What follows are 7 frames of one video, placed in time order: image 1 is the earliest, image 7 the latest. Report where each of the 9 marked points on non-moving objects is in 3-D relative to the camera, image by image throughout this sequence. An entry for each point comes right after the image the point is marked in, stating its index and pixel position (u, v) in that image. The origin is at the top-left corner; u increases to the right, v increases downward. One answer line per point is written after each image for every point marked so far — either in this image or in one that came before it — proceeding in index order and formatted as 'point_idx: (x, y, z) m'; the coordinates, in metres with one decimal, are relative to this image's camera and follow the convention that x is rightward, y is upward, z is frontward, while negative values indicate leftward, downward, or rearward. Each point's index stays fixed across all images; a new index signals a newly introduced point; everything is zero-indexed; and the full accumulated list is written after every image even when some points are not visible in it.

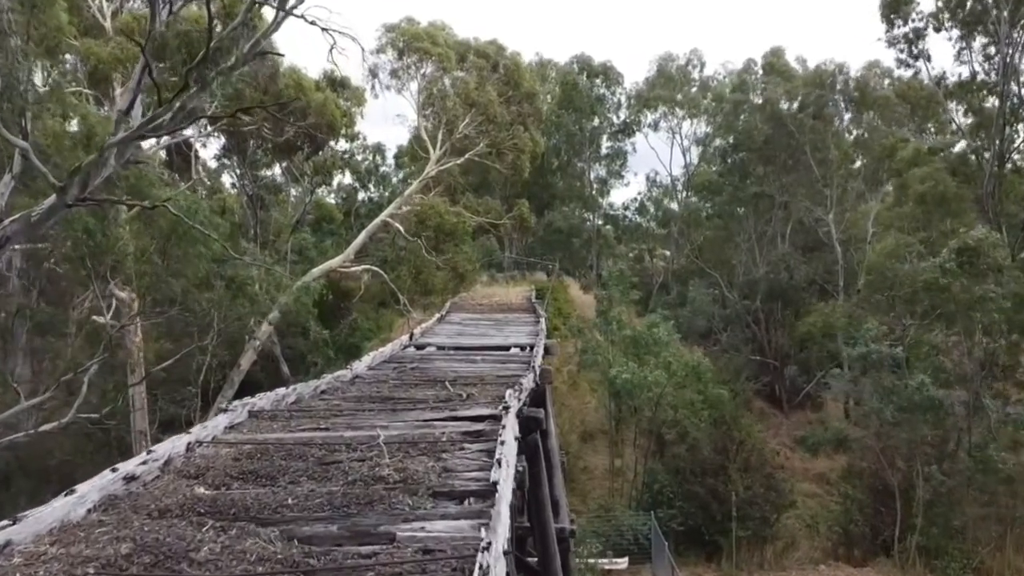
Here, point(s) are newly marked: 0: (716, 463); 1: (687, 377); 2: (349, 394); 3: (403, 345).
0: (+3.0, -2.6, +11.6) m
1: (+2.7, -1.4, +12.1) m
2: (-1.0, -0.7, +5.0) m
3: (-1.1, -0.6, +7.8) m
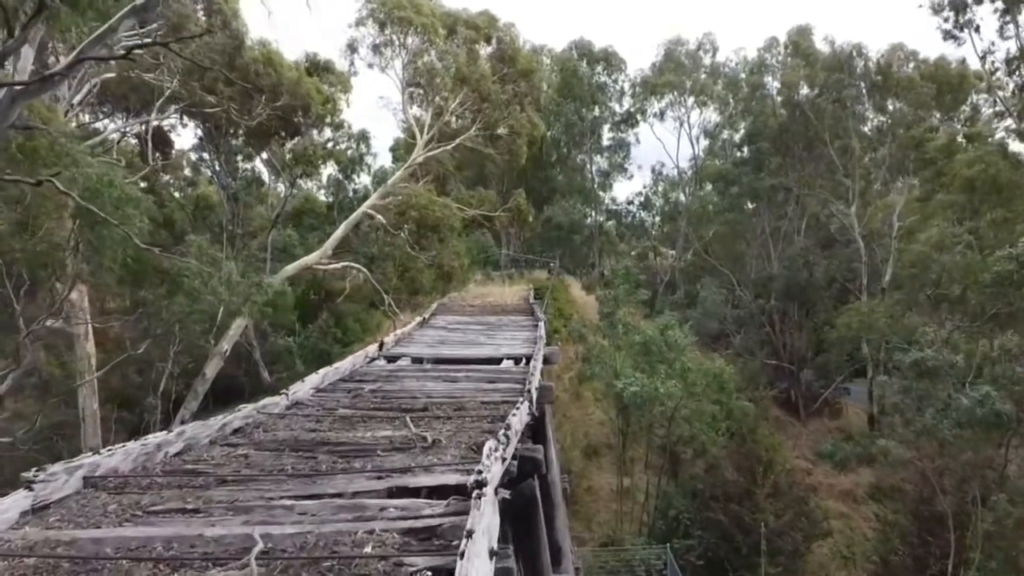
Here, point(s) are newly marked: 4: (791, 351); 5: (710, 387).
0: (+2.9, -2.5, +10.2) m
1: (+2.6, -1.4, +10.6) m
2: (-1.1, -0.7, +3.6) m
3: (-1.1, -0.6, +6.3) m
4: (+6.9, -1.6, +19.9) m
5: (+2.6, -1.4, +10.6) m
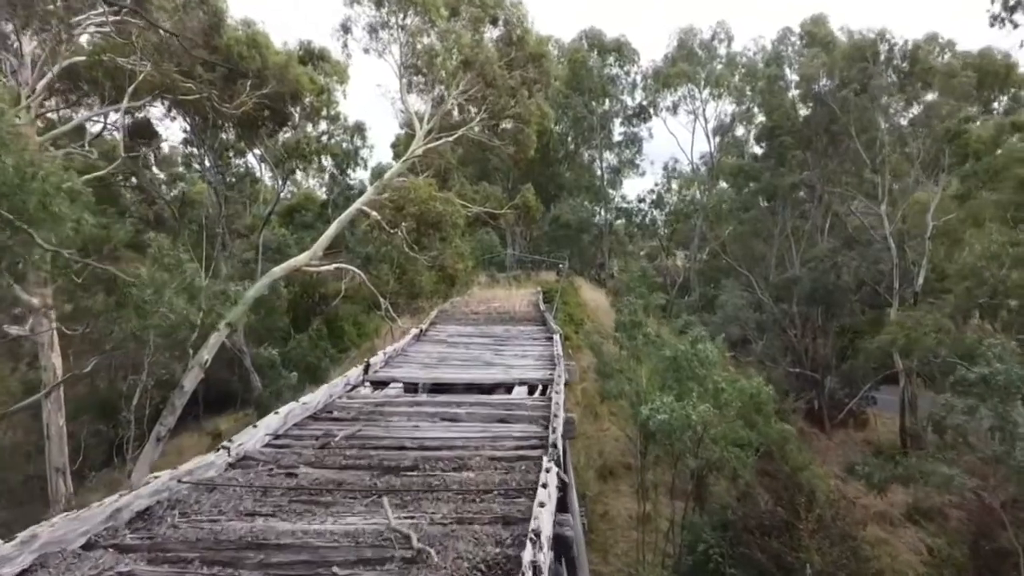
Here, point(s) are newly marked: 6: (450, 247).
0: (+3.0, -2.6, +9.0) m
1: (+2.7, -1.4, +9.4) m
2: (-1.0, -0.7, +2.4) m
3: (-1.0, -0.6, +5.2) m
4: (+7.1, -1.6, +18.7) m
5: (+2.7, -1.4, +9.5) m
6: (-0.9, +0.6, +11.6) m
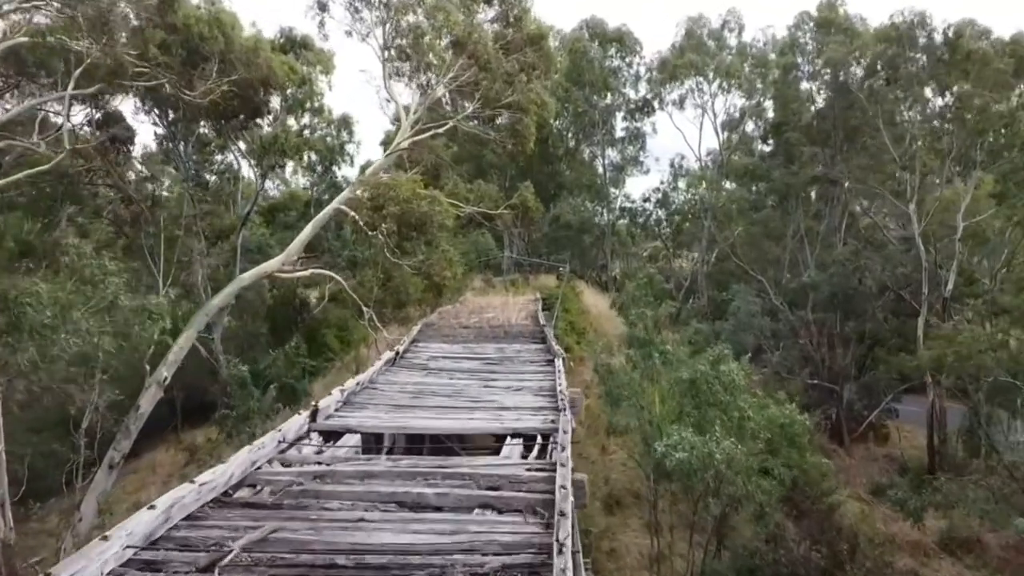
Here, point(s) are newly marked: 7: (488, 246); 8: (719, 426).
0: (+3.0, -2.7, +7.8) m
1: (+2.7, -1.5, +8.2) m
2: (-1.1, -0.9, +1.2) m
3: (-1.1, -0.7, +3.9) m
4: (+7.0, -1.7, +17.4) m
5: (+2.7, -1.6, +8.2) m
6: (-1.0, +0.5, +10.3) m
7: (-0.5, +0.9, +17.1) m
8: (+2.0, -1.3, +7.5) m
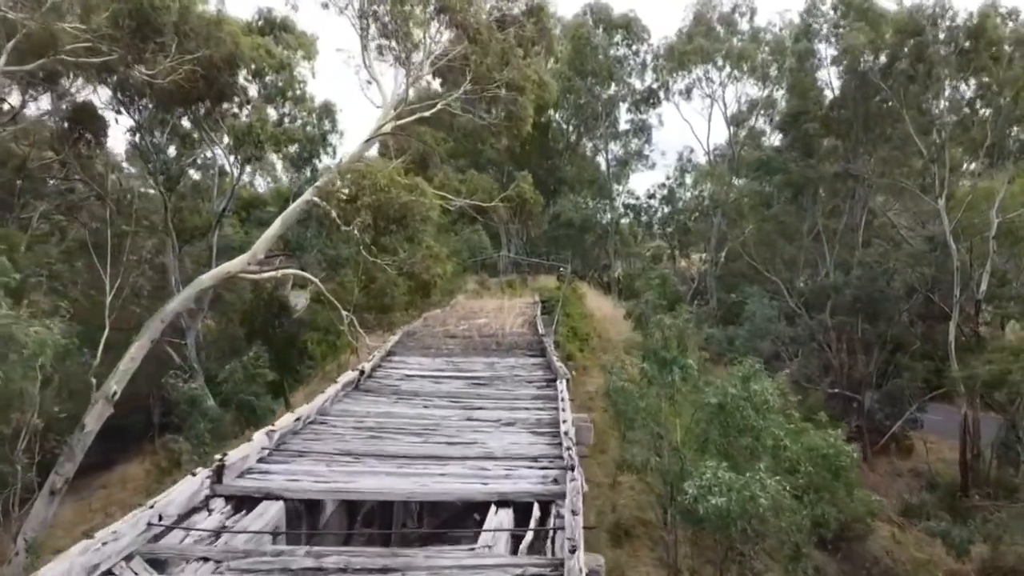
0: (+2.9, -2.8, +6.5) m
1: (+2.6, -1.6, +7.0) m
2: (-1.1, -0.9, 0.0) m
3: (-1.1, -0.8, +2.7) m
4: (+6.9, -1.8, +16.2) m
5: (+2.6, -1.6, +7.0) m
6: (-1.0, +0.5, +9.1) m
7: (-0.6, +0.9, +15.9) m
8: (+1.9, -1.3, +6.3) m
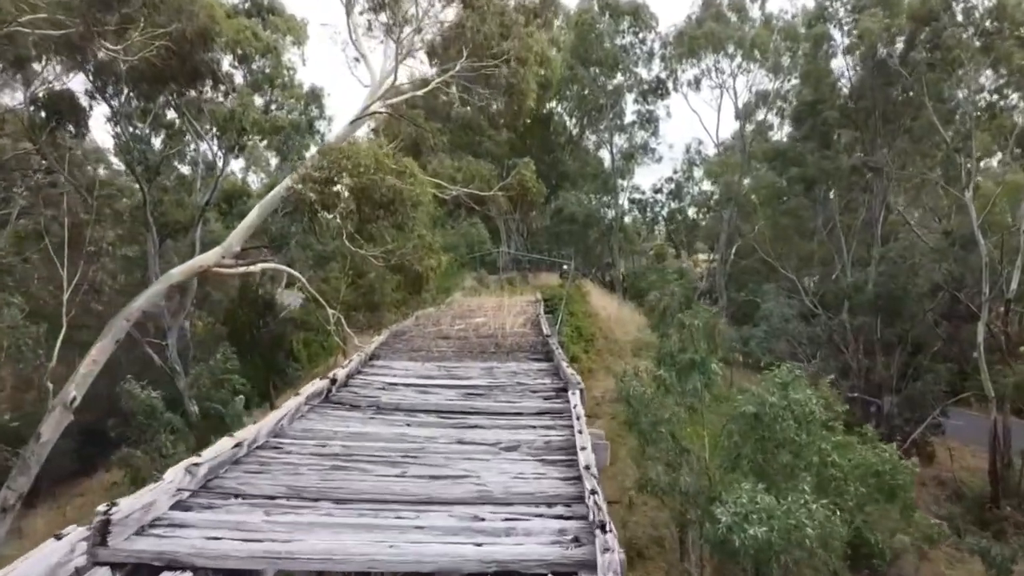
0: (+2.9, -2.7, +5.6) m
1: (+2.7, -1.5, +6.1) m
2: (-1.1, -0.8, -0.9) m
3: (-1.1, -0.7, +1.8) m
4: (+6.9, -1.7, +15.3) m
5: (+2.6, -1.5, +6.1) m
6: (-1.0, +0.5, +8.2) m
7: (-0.6, +0.9, +15.0) m
8: (+1.9, -1.2, +5.4) m
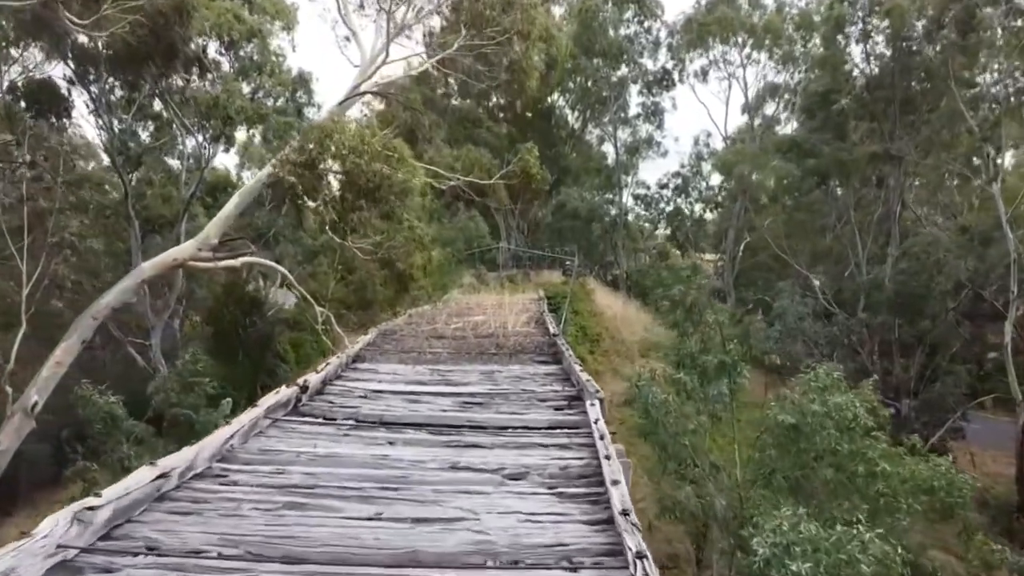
0: (+2.9, -2.7, +4.9) m
1: (+2.7, -1.5, +5.4) m
2: (-1.1, -0.8, -1.6) m
3: (-1.1, -0.7, +1.1) m
4: (+7.0, -1.7, +14.6) m
5: (+2.7, -1.5, +5.4) m
6: (-1.0, +0.6, +7.5) m
7: (-0.6, +1.0, +14.3) m
8: (+1.9, -1.2, +4.7) m
